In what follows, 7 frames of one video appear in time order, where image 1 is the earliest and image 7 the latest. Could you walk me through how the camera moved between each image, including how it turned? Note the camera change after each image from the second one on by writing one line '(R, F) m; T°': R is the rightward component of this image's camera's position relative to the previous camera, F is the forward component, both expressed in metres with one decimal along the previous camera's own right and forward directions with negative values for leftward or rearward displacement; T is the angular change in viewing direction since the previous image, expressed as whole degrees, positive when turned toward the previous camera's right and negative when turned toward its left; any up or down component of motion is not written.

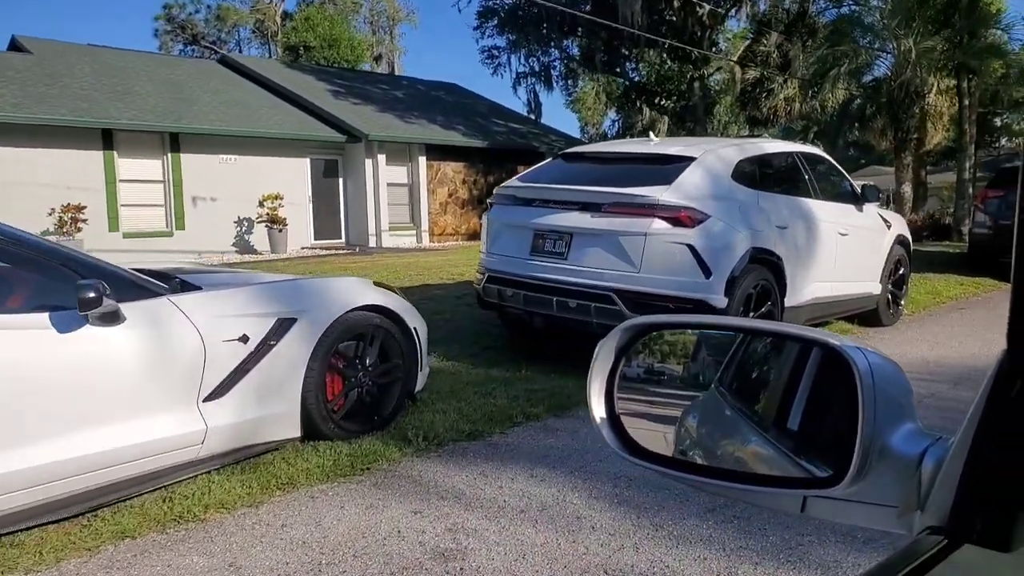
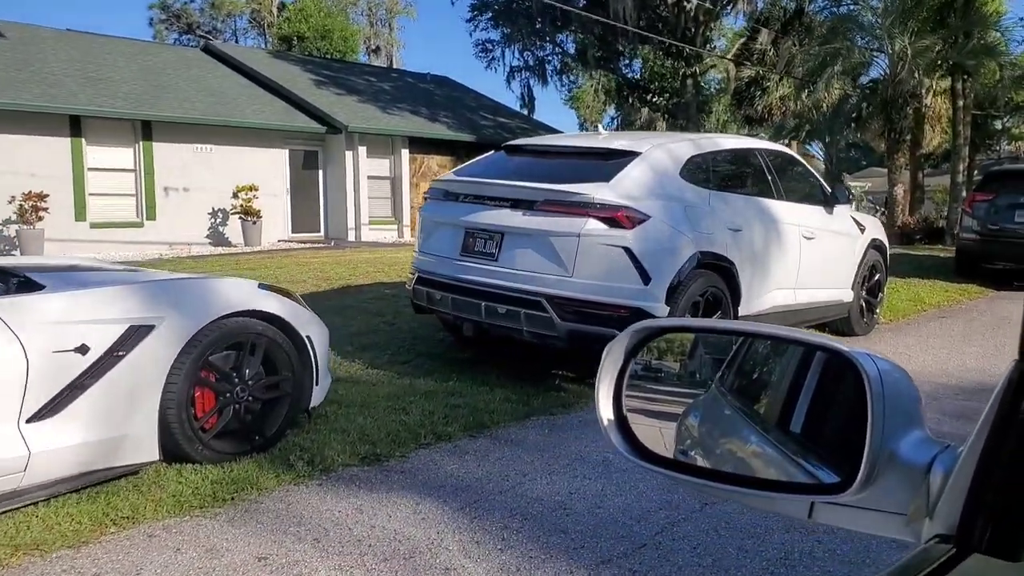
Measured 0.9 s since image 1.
(+0.5, +0.5) m; 0°
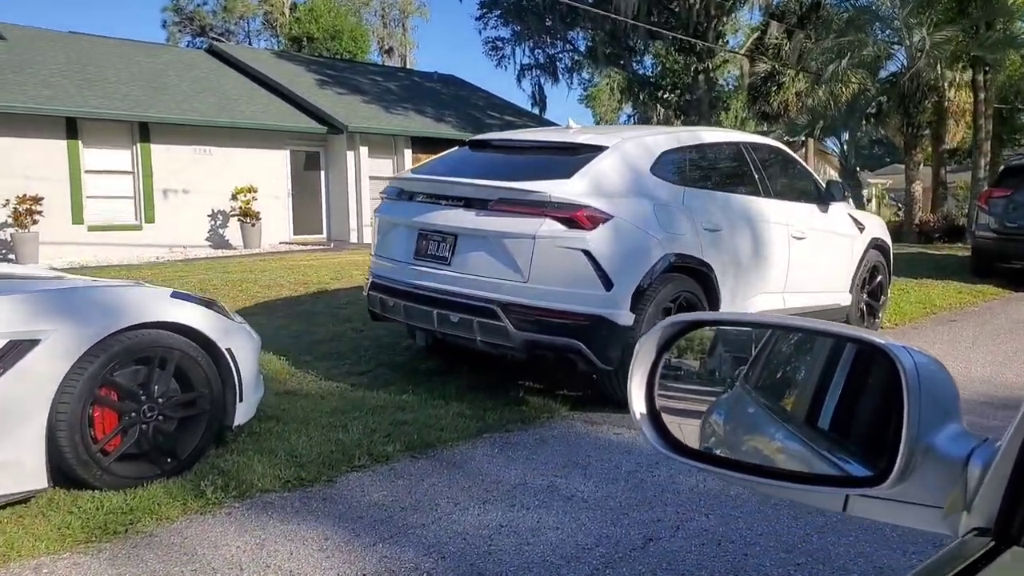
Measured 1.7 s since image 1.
(+0.4, +0.4) m; -1°
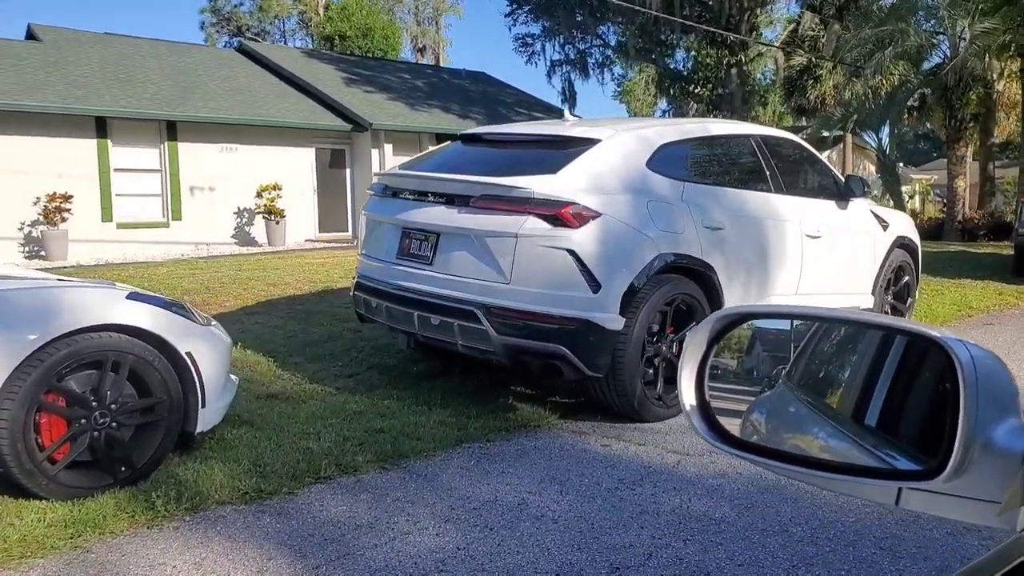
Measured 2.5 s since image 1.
(+0.3, +0.3) m; -3°
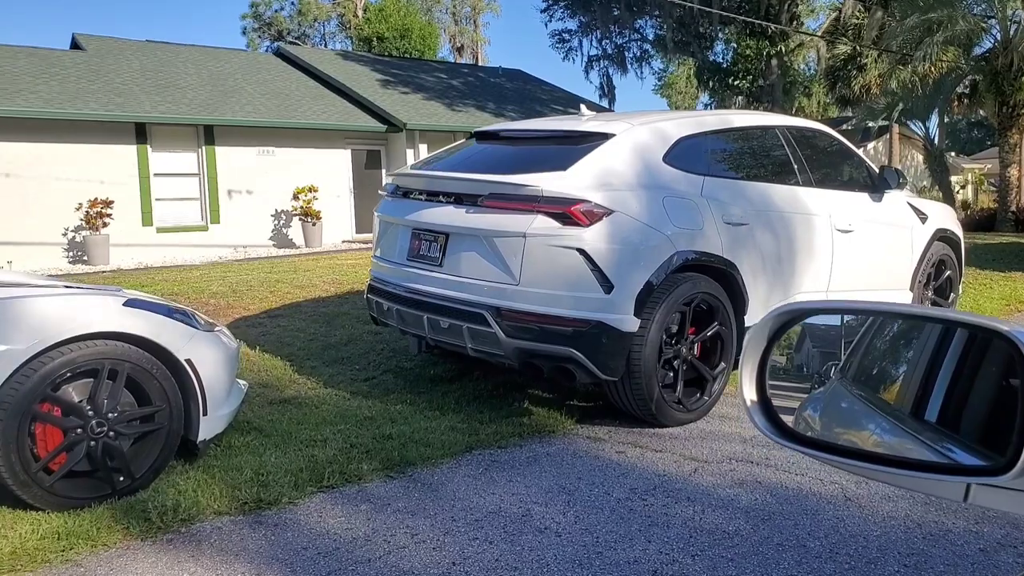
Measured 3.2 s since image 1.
(+0.2, +0.2) m; -3°
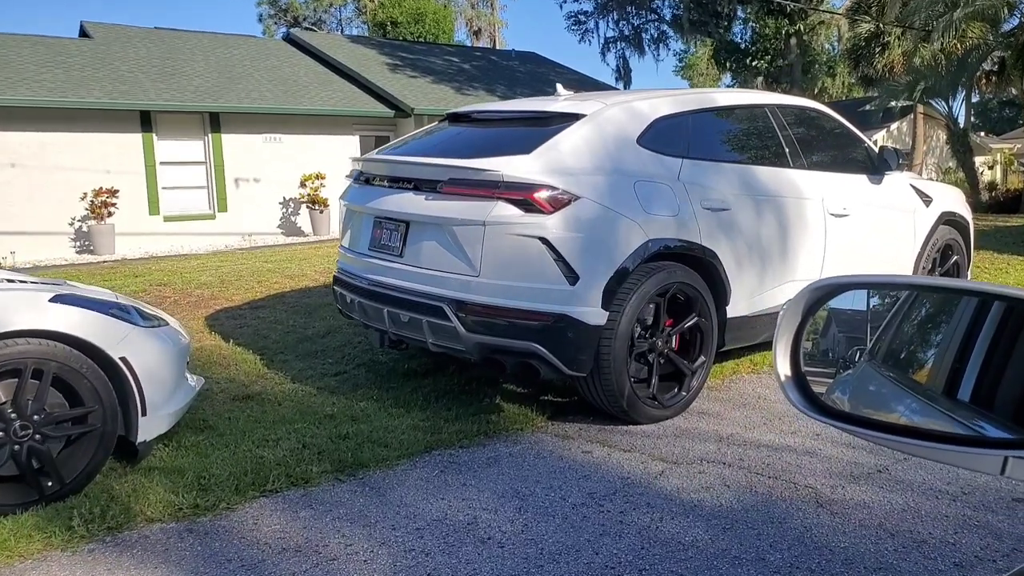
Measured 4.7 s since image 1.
(+0.3, +0.2) m; -2°
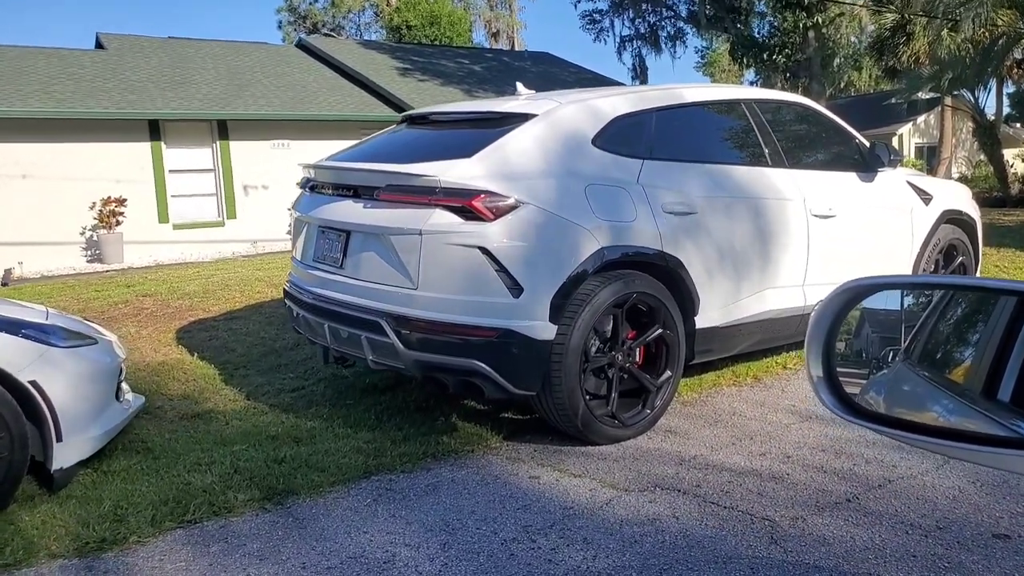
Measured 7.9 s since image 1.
(+0.4, +0.3) m; -2°
